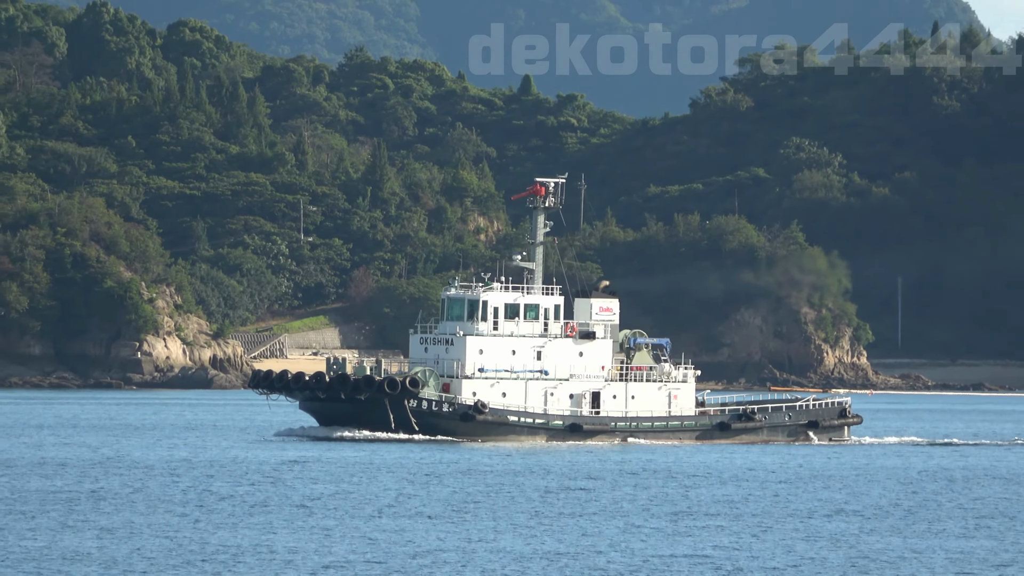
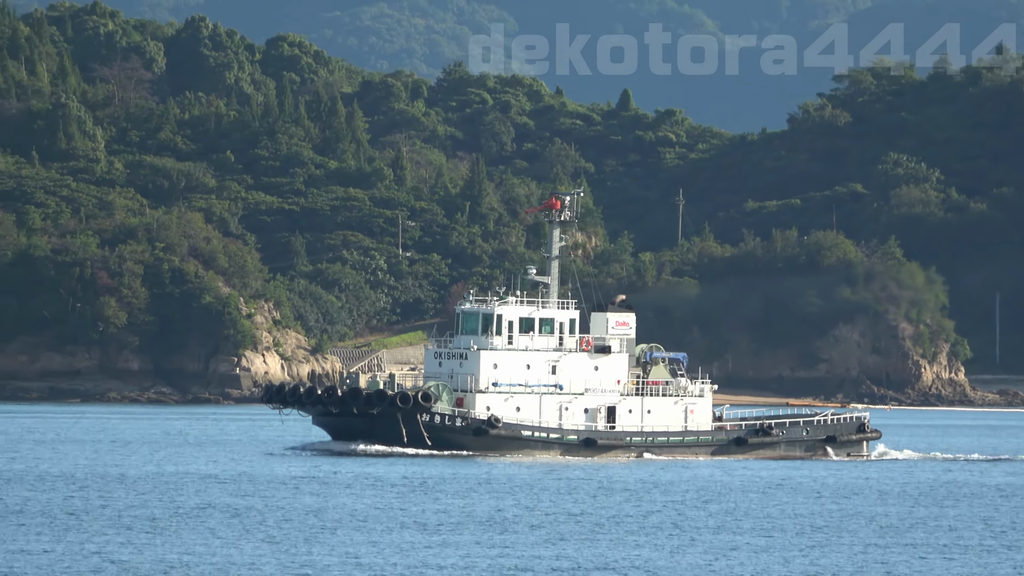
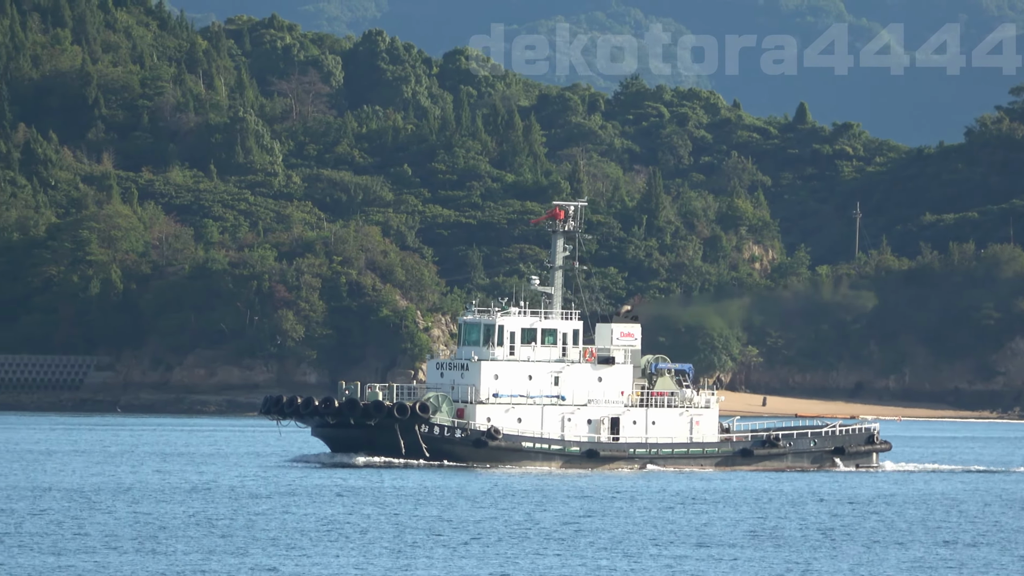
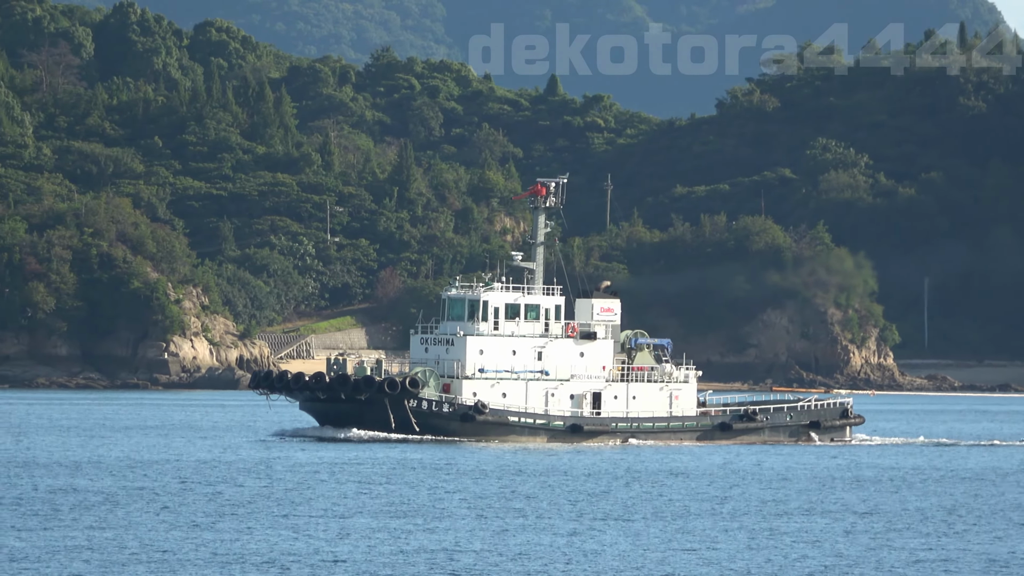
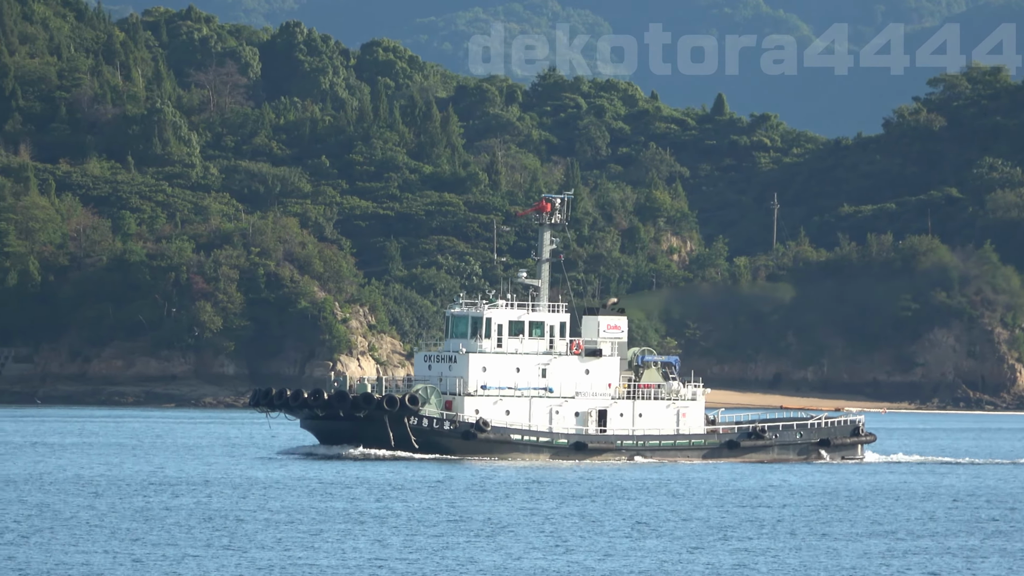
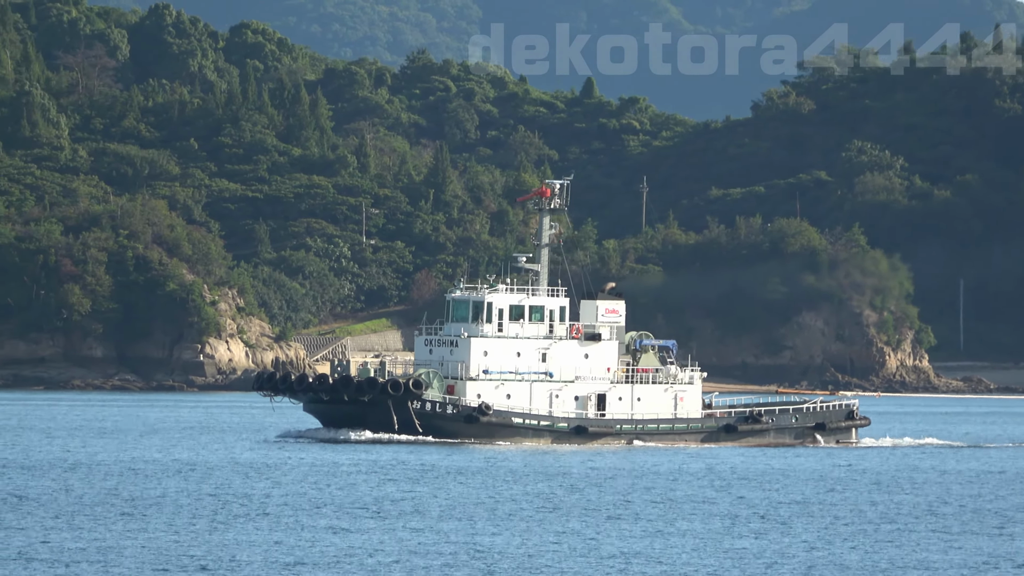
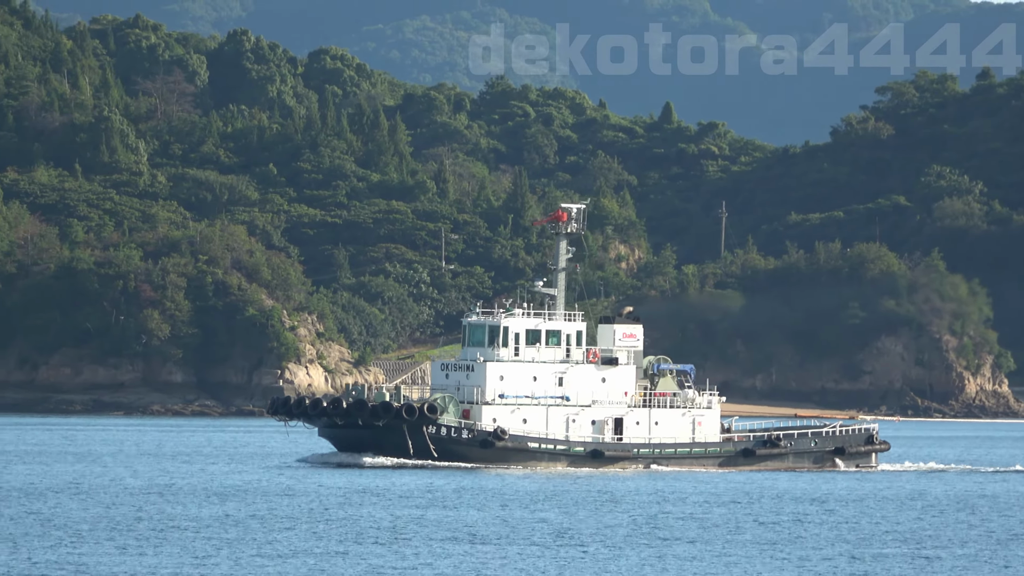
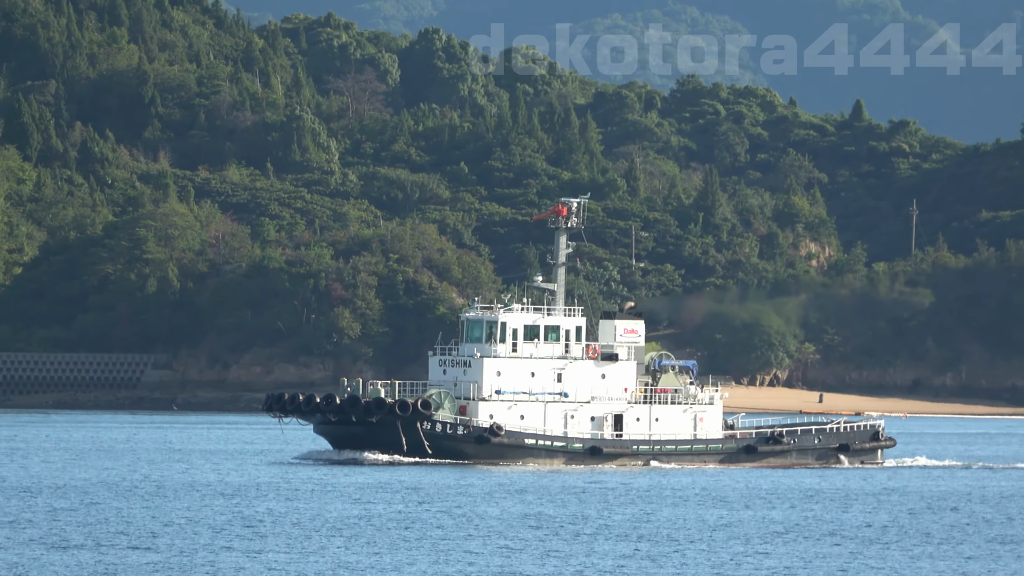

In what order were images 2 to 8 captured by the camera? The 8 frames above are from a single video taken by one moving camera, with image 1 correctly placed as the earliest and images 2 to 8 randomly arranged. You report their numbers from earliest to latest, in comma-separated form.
4, 6, 2, 7, 5, 3, 8
